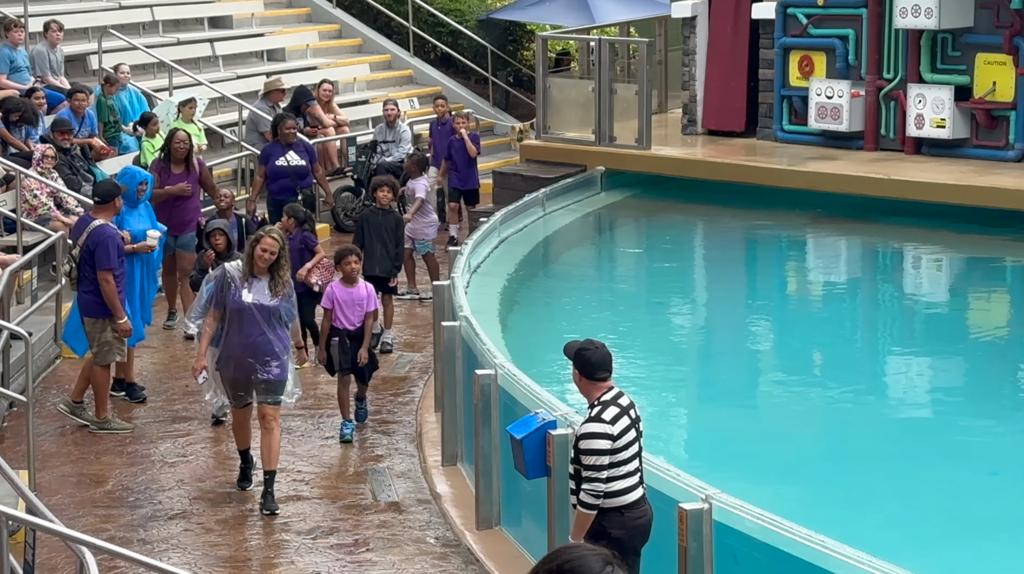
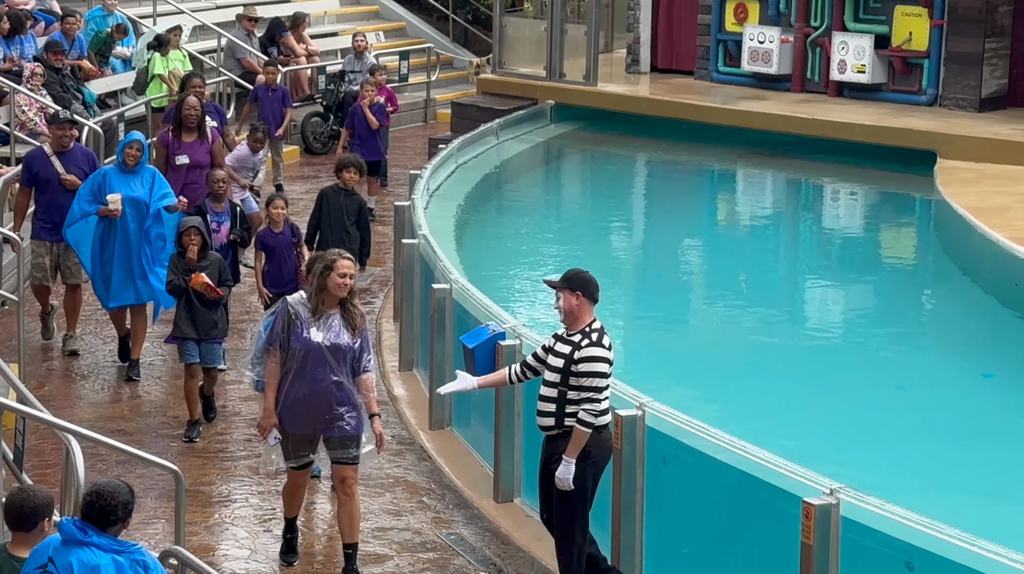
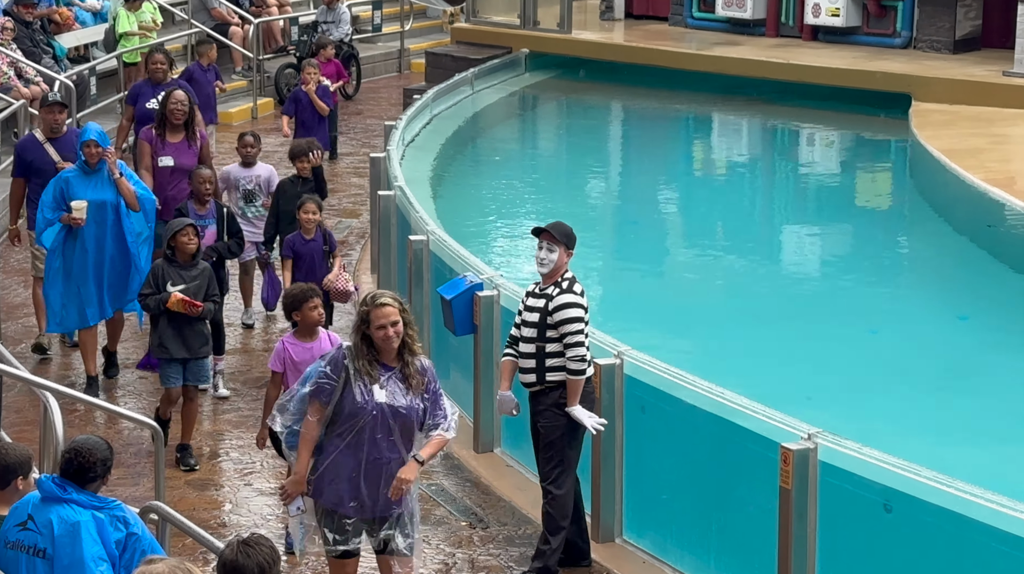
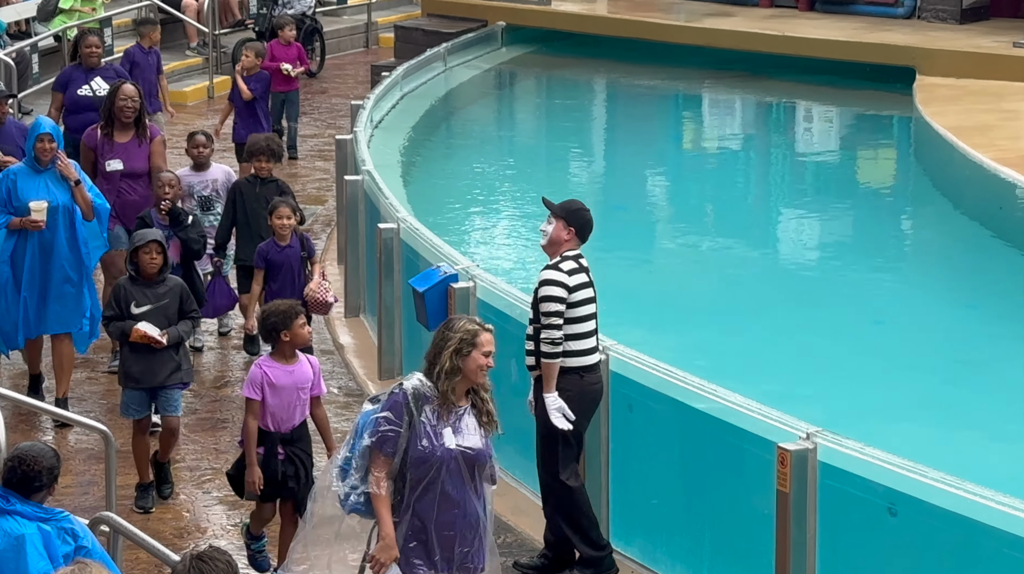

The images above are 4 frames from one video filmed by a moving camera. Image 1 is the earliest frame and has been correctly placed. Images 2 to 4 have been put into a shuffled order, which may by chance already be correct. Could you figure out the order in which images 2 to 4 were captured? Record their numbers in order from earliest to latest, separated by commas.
2, 3, 4
